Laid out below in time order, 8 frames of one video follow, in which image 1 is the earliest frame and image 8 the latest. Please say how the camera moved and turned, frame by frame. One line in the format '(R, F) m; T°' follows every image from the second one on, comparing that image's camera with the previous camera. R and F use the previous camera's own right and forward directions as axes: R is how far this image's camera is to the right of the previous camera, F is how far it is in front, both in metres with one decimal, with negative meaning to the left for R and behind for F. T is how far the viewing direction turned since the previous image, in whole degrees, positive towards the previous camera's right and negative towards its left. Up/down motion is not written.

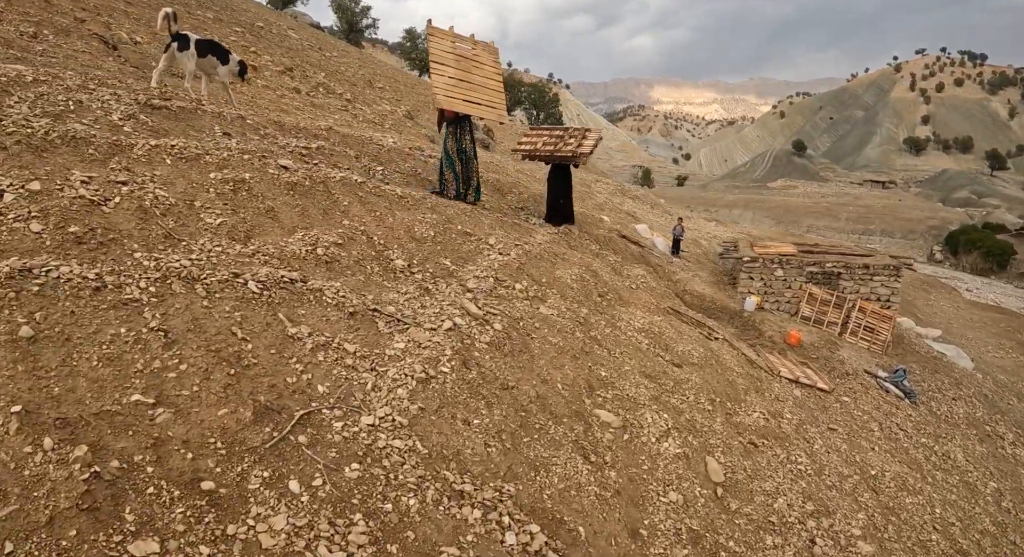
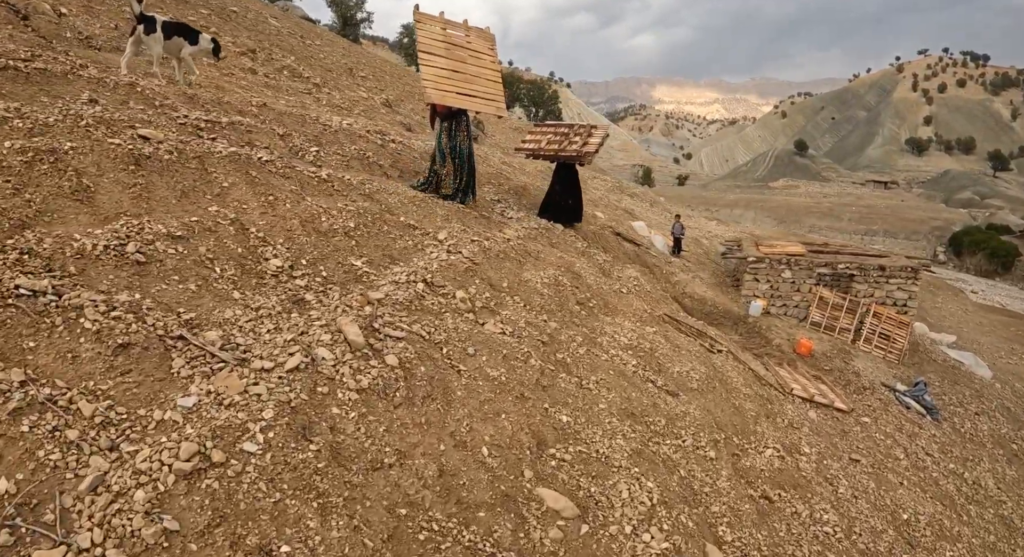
(+0.6, +1.5) m; 0°
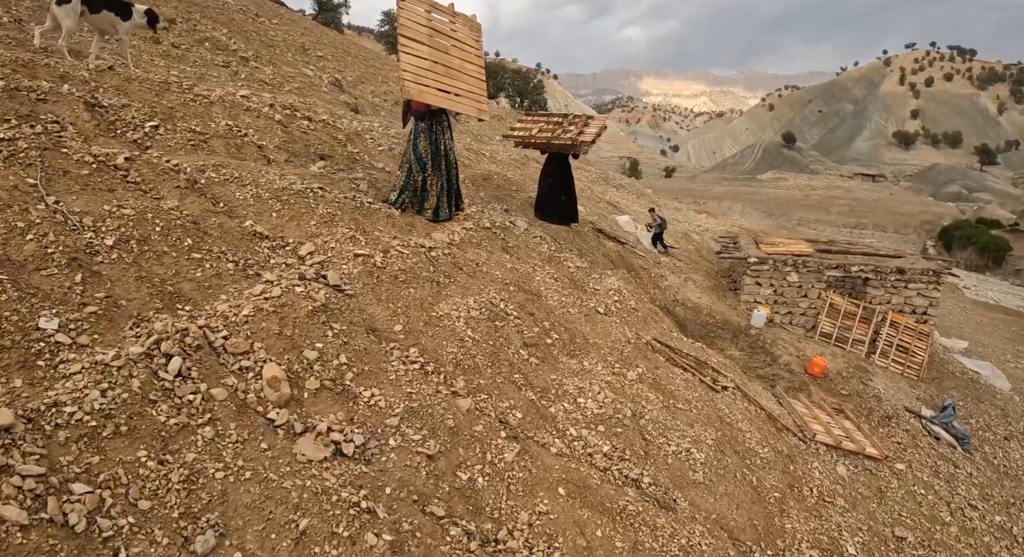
(+0.6, +2.1) m; +1°
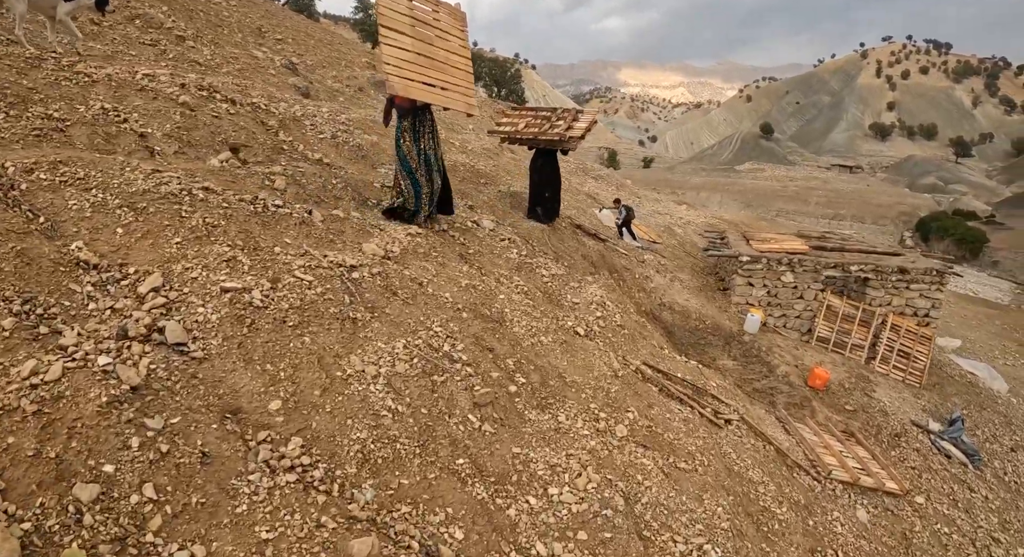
(+0.2, +1.2) m; +2°
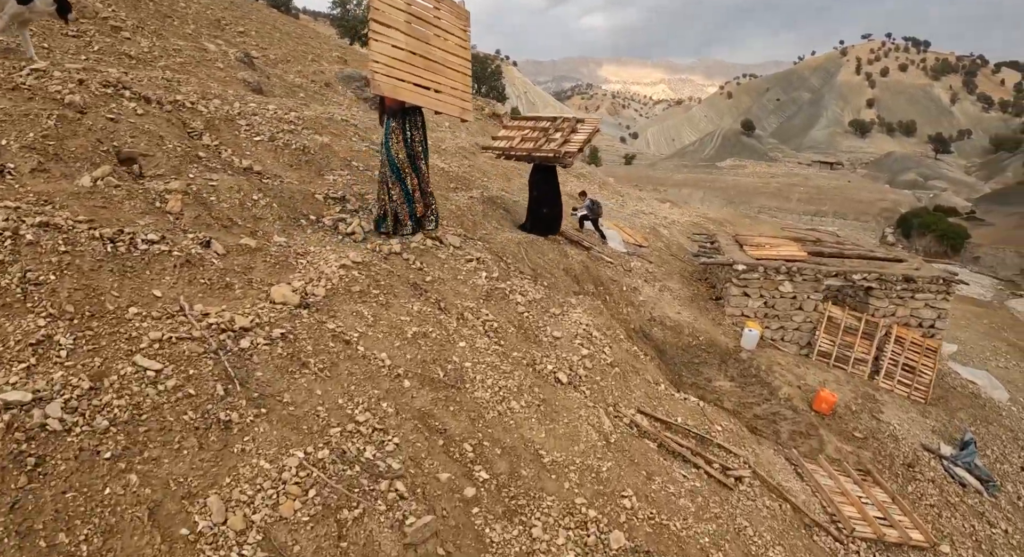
(+0.2, +1.0) m; +2°
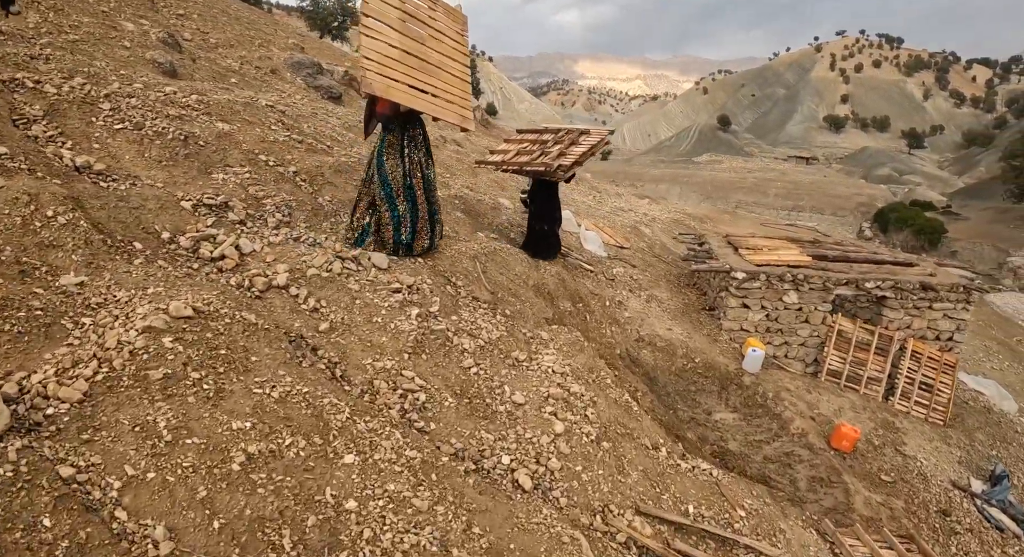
(+0.3, +1.5) m; +2°
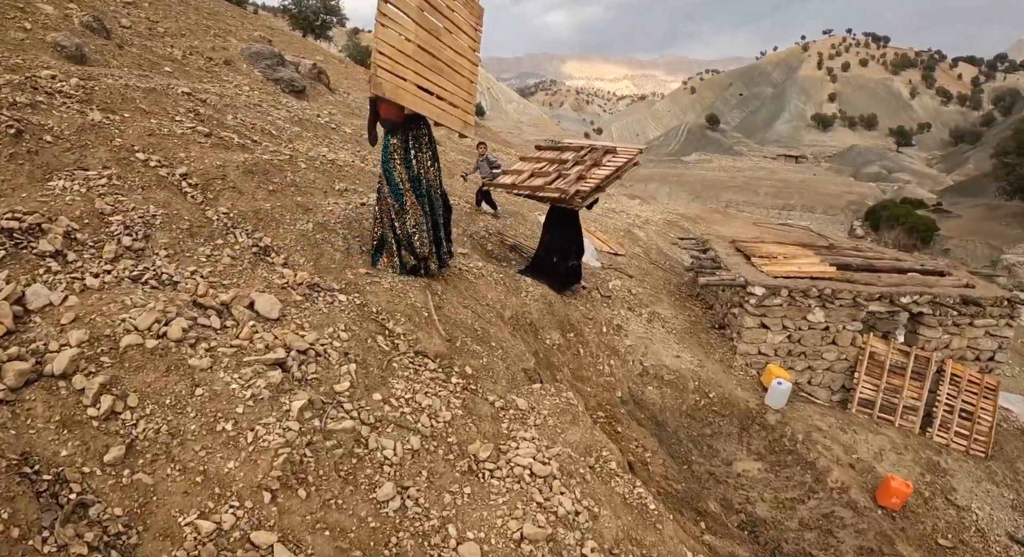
(+0.2, +1.4) m; +1°
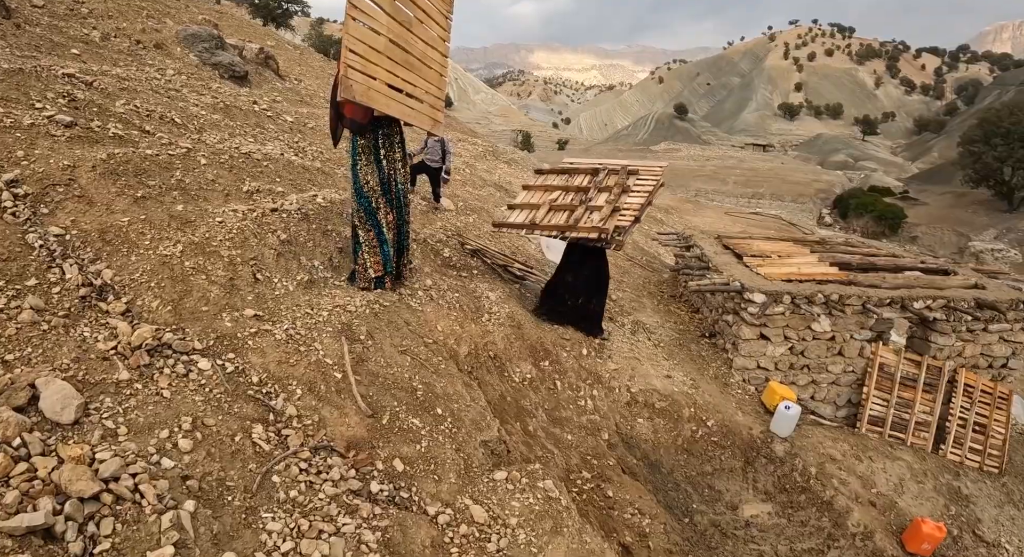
(+0.1, +1.0) m; +3°
